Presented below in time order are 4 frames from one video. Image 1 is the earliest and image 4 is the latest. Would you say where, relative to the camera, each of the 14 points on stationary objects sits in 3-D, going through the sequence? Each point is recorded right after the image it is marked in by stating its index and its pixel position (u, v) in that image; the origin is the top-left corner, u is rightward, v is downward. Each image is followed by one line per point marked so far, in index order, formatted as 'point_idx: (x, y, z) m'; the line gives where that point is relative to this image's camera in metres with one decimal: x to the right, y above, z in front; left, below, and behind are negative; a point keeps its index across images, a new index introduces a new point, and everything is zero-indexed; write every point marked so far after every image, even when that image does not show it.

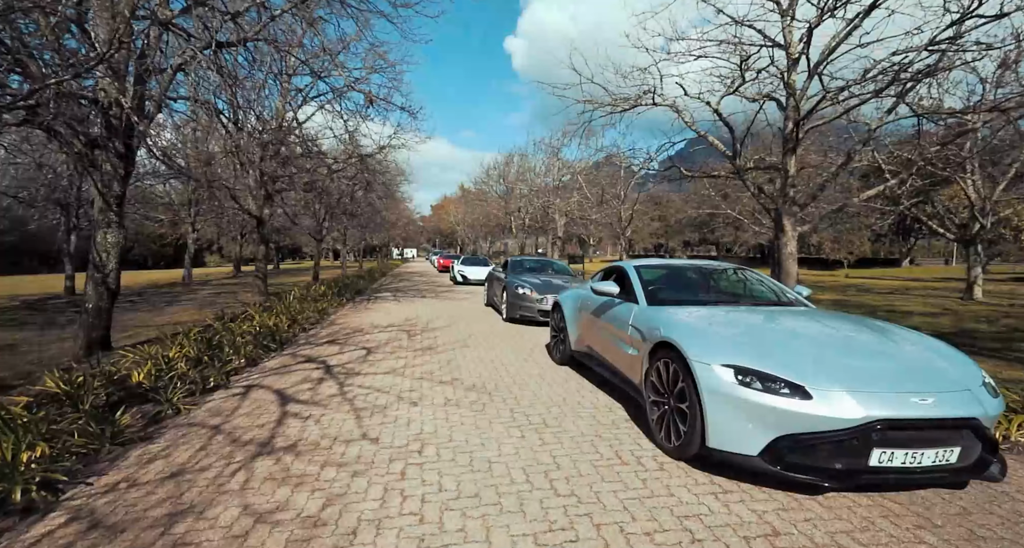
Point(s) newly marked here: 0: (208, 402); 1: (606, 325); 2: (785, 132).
0: (-2.9, -1.2, +4.7) m
1: (+0.9, -0.5, +4.5) m
2: (+5.6, +2.9, +10.0) m
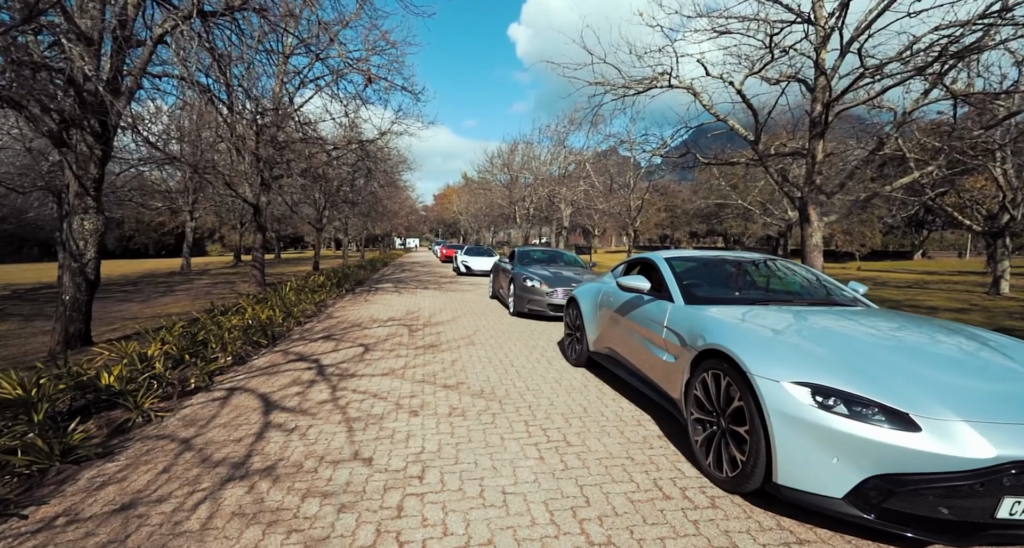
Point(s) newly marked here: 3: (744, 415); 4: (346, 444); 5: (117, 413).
0: (-2.8, -1.2, +4.2) m
1: (+1.0, -0.4, +3.9) m
2: (+5.7, +3.0, +9.3) m
3: (+1.2, -0.7, +2.5) m
4: (-1.1, -1.1, +3.3) m
5: (-3.3, -1.2, +4.1) m
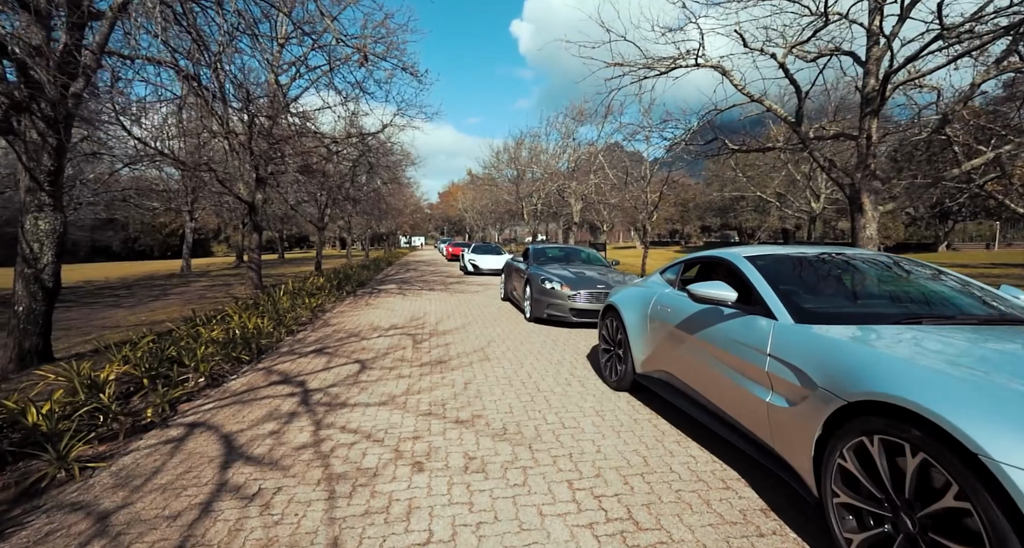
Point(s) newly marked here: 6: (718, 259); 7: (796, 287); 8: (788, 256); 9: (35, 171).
0: (-2.6, -1.2, +3.3) m
1: (+1.2, -0.4, +2.9) m
2: (+6.0, +3.1, +8.3) m
3: (+1.4, -0.8, +1.5) m
4: (-0.9, -1.2, +2.4) m
5: (-3.1, -1.3, +3.2) m
6: (+1.5, +0.1, +3.6) m
7: (+1.7, -0.1, +2.9) m
8: (+1.9, +0.1, +3.3) m
9: (-5.6, +1.2, +5.8) m
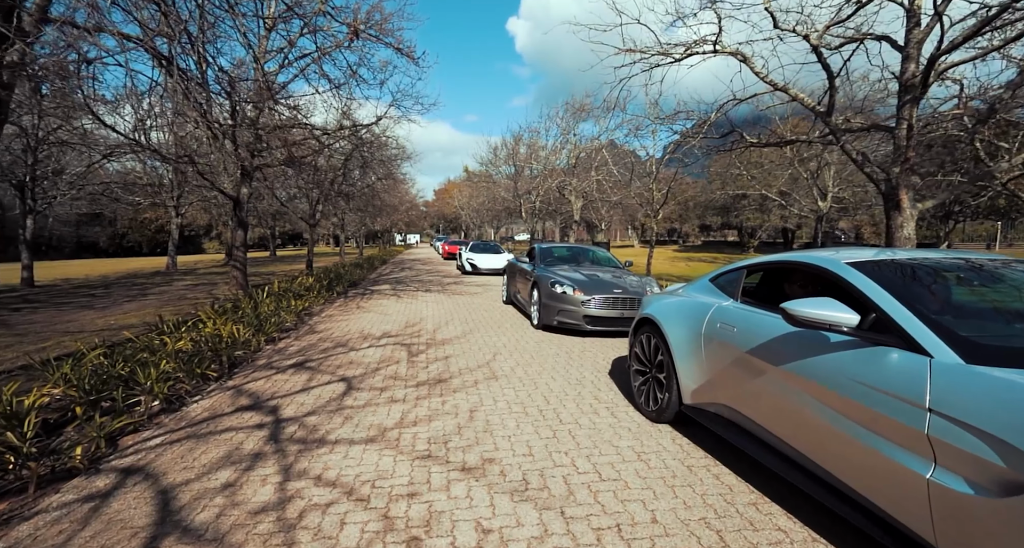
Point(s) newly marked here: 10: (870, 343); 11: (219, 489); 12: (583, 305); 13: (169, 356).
0: (-2.5, -1.3, +2.5) m
1: (+1.3, -0.5, +2.2) m
2: (+6.0, +3.0, +7.5) m
3: (+1.5, -0.8, +0.8) m
4: (-0.8, -1.3, +1.6) m
5: (-3.0, -1.3, +2.4) m
6: (+1.6, +0.1, +2.8) m
7: (+1.8, -0.1, +2.1) m
8: (+2.0, +0.1, +2.6) m
9: (-5.5, +1.2, +5.0) m
10: (+1.5, -0.3, +2.0) m
11: (-1.6, -1.2, +2.7) m
12: (+0.9, -0.4, +6.4) m
13: (-3.4, -0.8, +4.9) m
